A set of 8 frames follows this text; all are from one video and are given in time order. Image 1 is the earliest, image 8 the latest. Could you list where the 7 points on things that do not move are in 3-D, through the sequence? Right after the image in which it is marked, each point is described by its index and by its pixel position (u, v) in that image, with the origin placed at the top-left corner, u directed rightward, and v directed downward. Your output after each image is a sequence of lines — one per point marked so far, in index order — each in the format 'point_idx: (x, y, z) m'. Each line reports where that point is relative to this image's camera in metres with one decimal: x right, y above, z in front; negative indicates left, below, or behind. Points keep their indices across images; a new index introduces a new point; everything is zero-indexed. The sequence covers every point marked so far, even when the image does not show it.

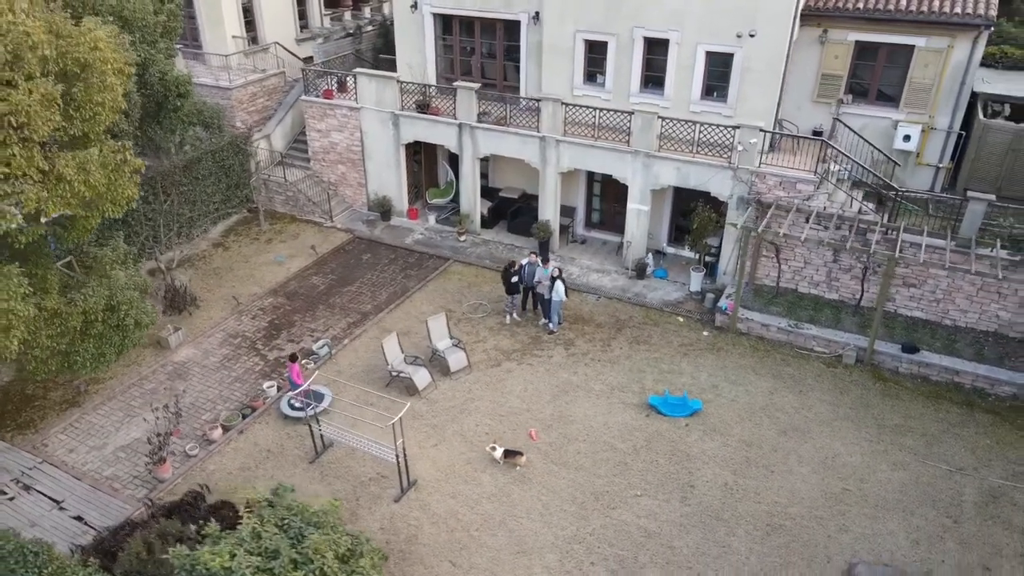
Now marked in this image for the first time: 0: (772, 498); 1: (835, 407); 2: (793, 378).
0: (+3.6, -2.9, +10.2) m
1: (+5.1, -1.9, +12.0) m
2: (+4.7, -1.5, +12.6) m
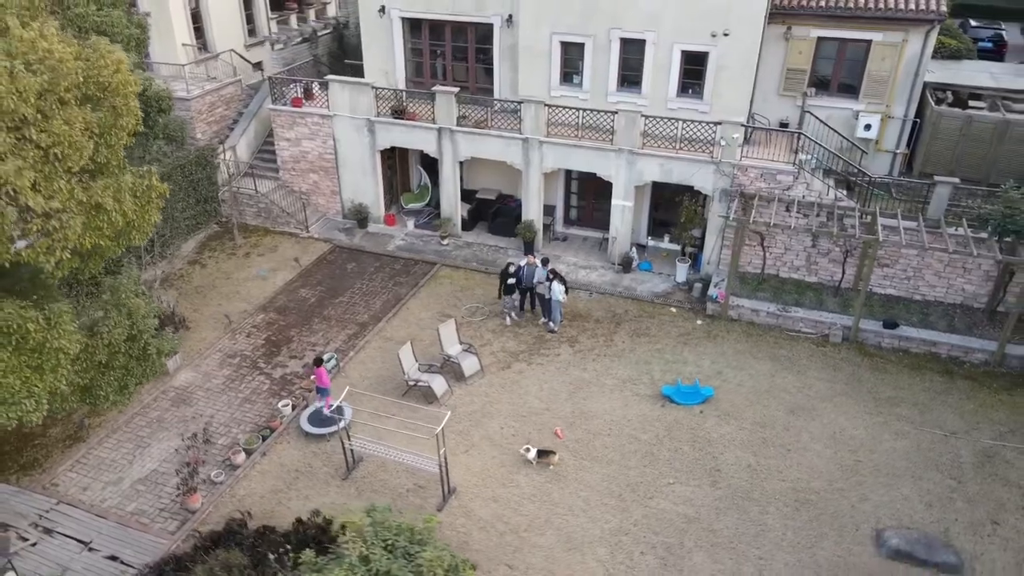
0: (+4.1, -2.7, +10.9) m
1: (+5.4, -1.6, +12.8) m
2: (+4.9, -1.2, +13.3) m
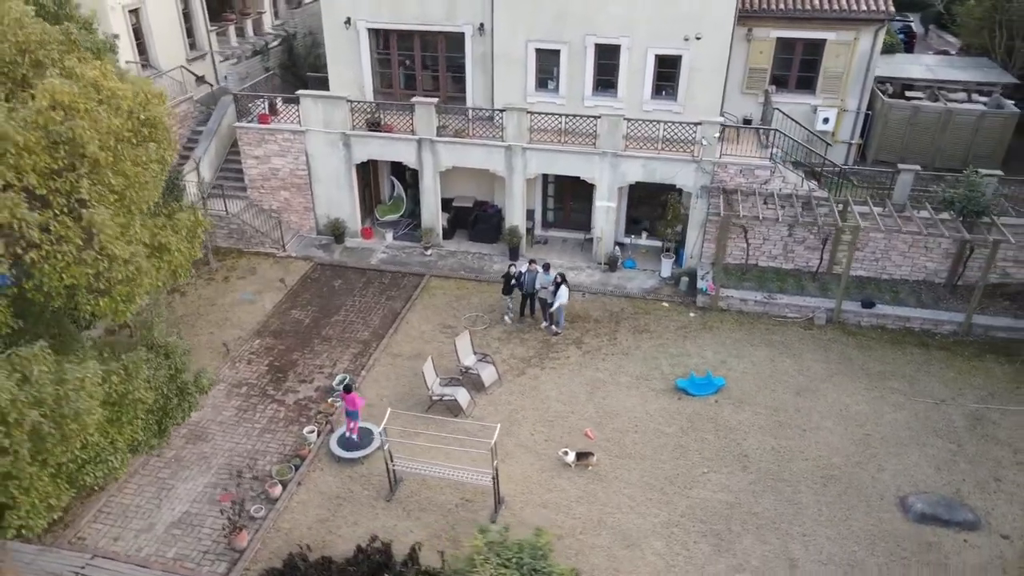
0: (+4.7, -2.5, +11.6) m
1: (+5.7, -1.4, +13.6) m
2: (+5.1, -1.0, +14.1) m
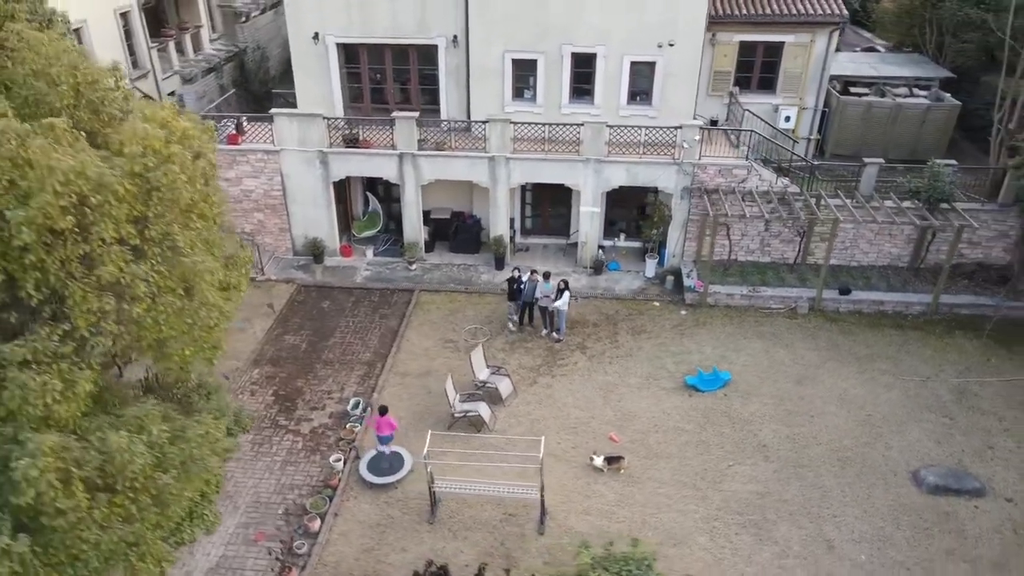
0: (+5.1, -2.4, +12.3) m
1: (+5.8, -1.2, +14.4) m
2: (+5.1, -0.9, +14.8) m
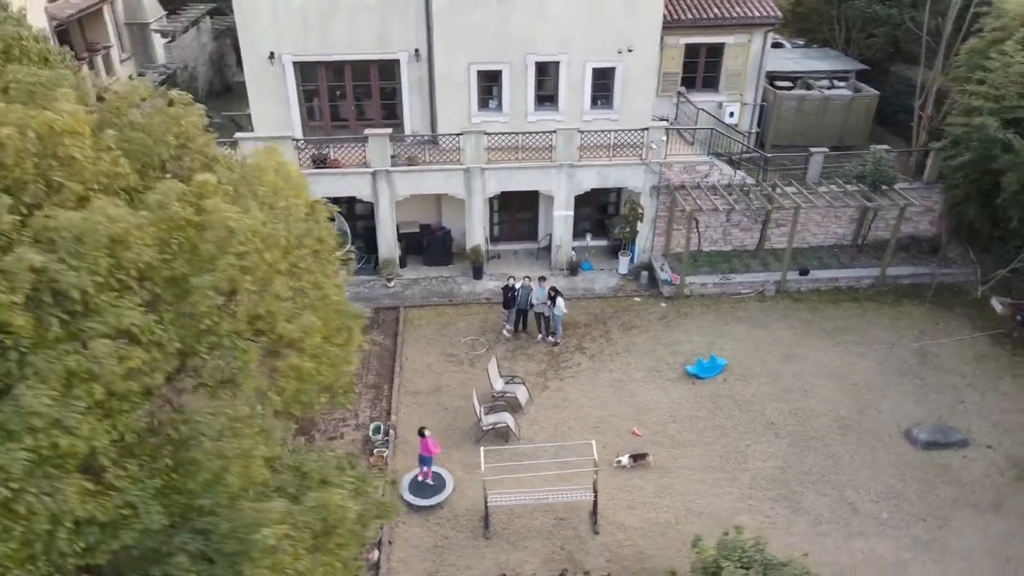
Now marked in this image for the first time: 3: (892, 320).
0: (+5.5, -2.1, +13.3) m
1: (+5.7, -0.8, +15.5) m
2: (+5.0, -0.6, +15.8) m
3: (+7.9, -0.7, +15.8) m
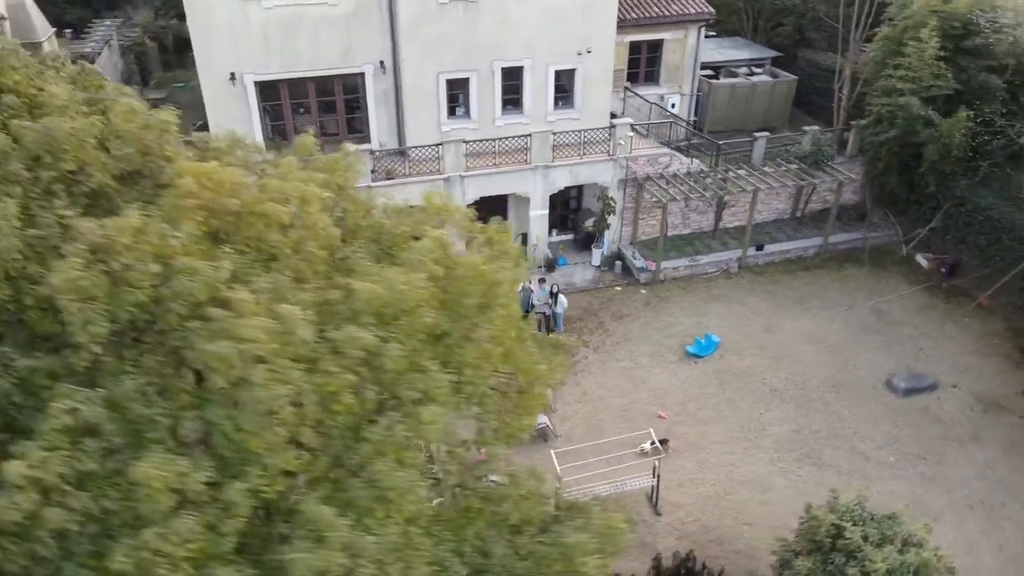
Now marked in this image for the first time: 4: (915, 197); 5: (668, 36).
0: (+5.9, -1.6, +14.8) m
1: (+5.6, -0.3, +16.9) m
2: (+4.8, -0.2, +17.1) m
3: (+7.7, +0.1, +17.6) m
4: (+9.8, +2.2, +18.4) m
5: (+3.9, +6.3, +18.9) m
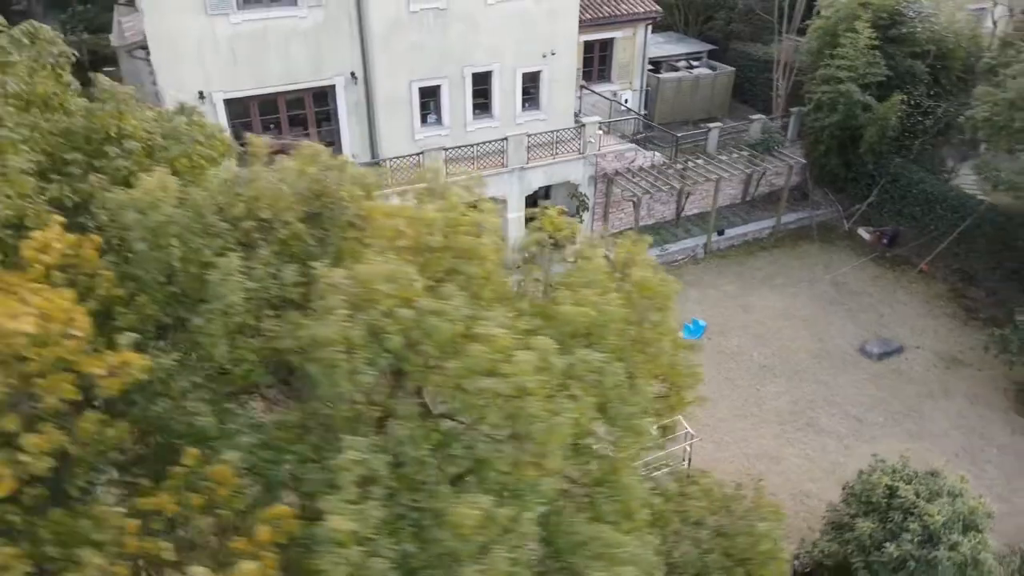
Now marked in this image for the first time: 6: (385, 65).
0: (+5.9, -1.2, +15.8) m
1: (+5.2, +0.1, +17.9) m
2: (+4.4, +0.2, +17.9) m
3: (+7.1, +0.7, +18.8) m
4: (+9.0, +3.0, +19.9) m
5: (+2.8, +6.6, +19.5) m
6: (-2.7, +4.6, +15.8) m
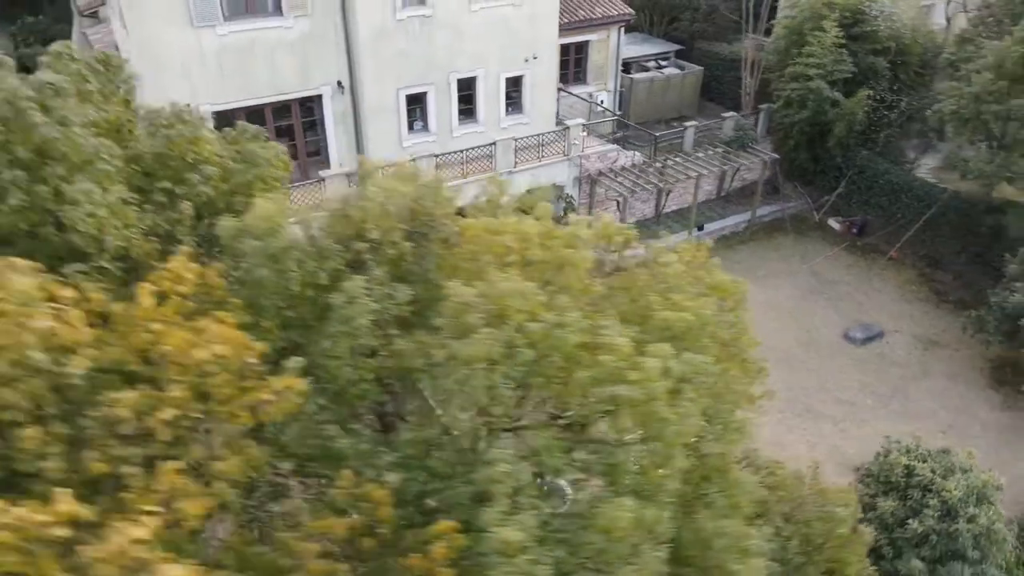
0: (+5.9, -1.0, +16.4) m
1: (+5.0, +0.2, +18.4) m
2: (+4.1, +0.3, +18.4) m
3: (+6.8, +0.9, +19.5) m
4: (+8.5, +3.3, +20.7) m
5: (+2.2, +6.6, +19.9) m
6: (-2.9, +4.5, +15.8) m
